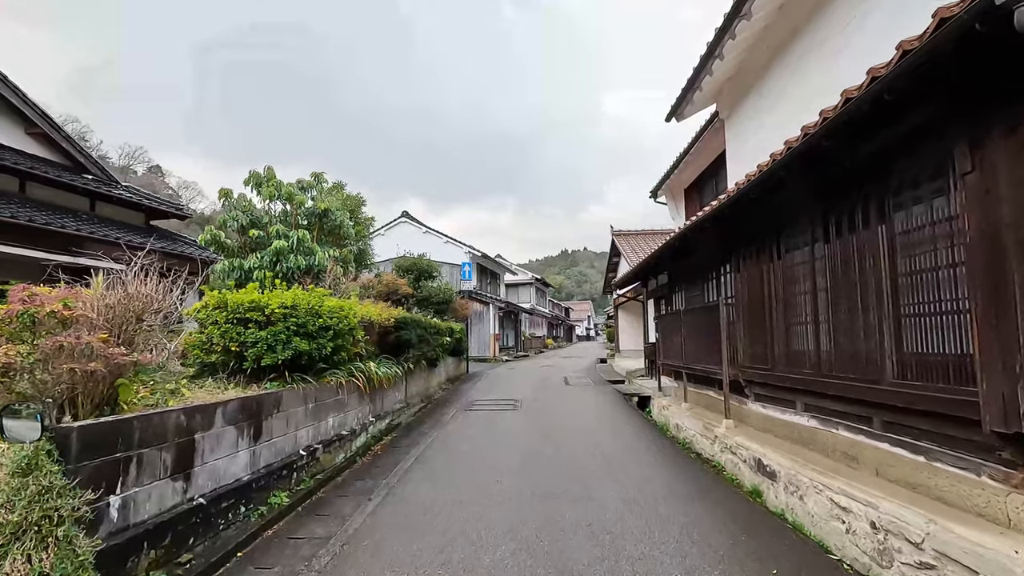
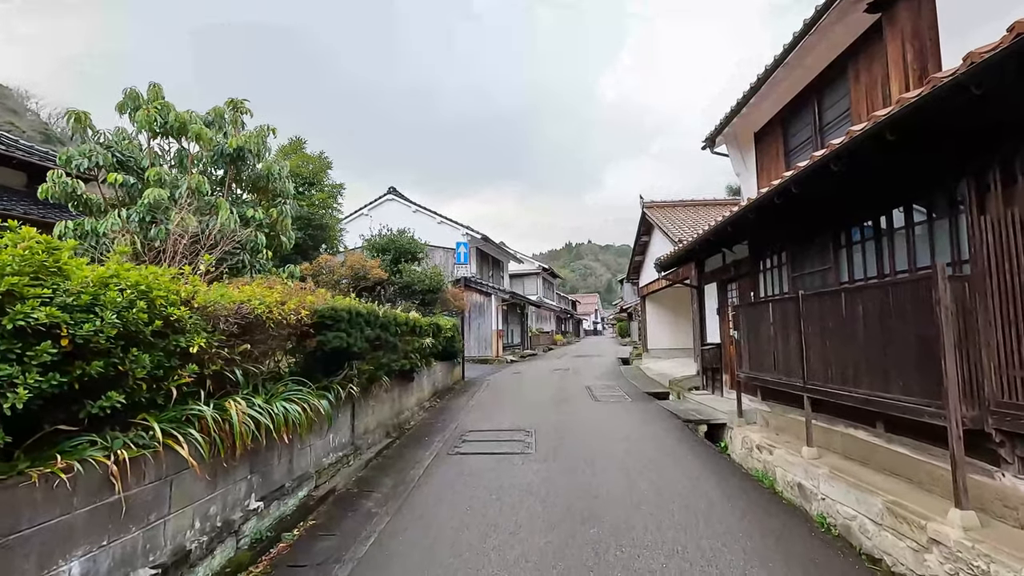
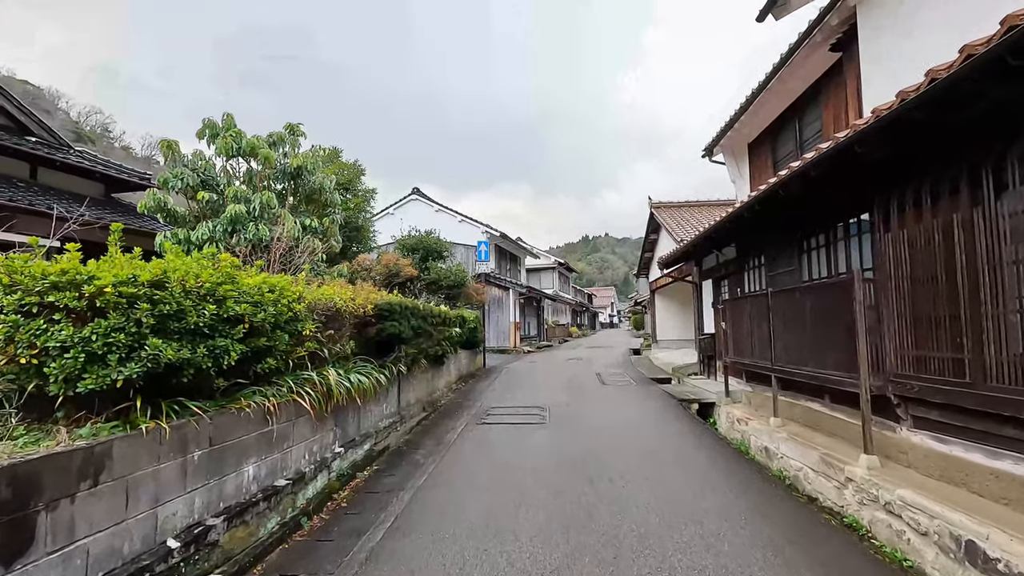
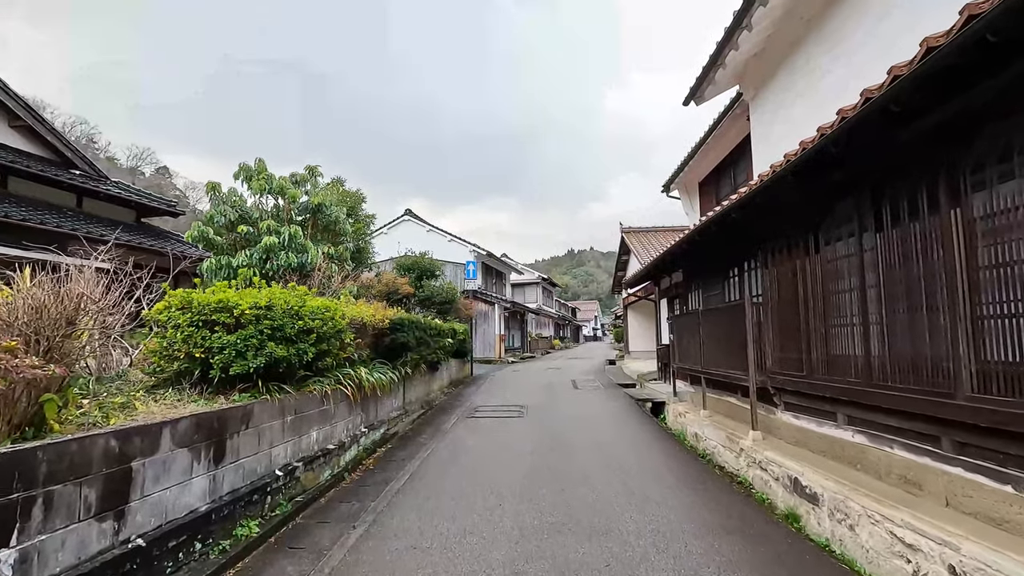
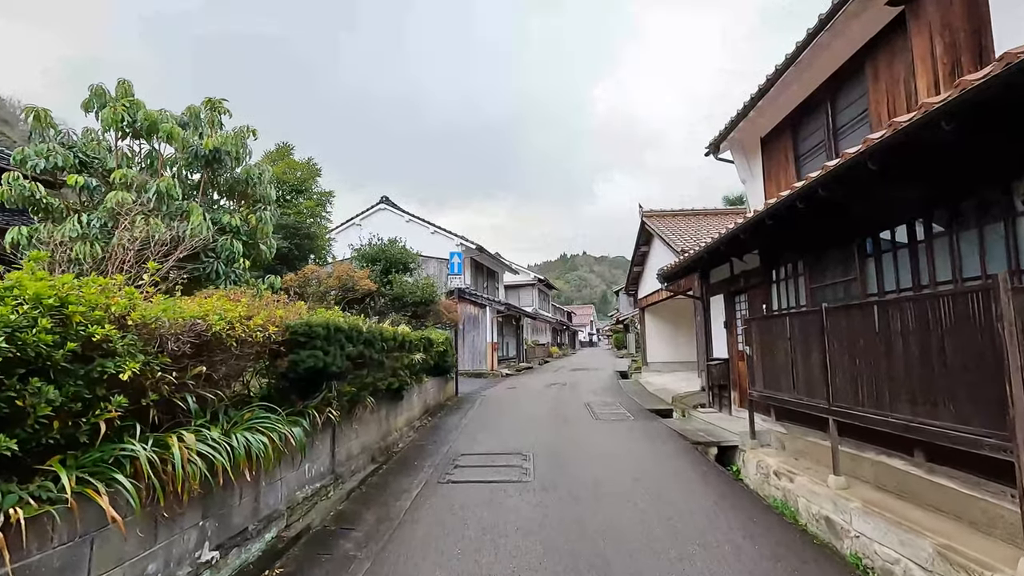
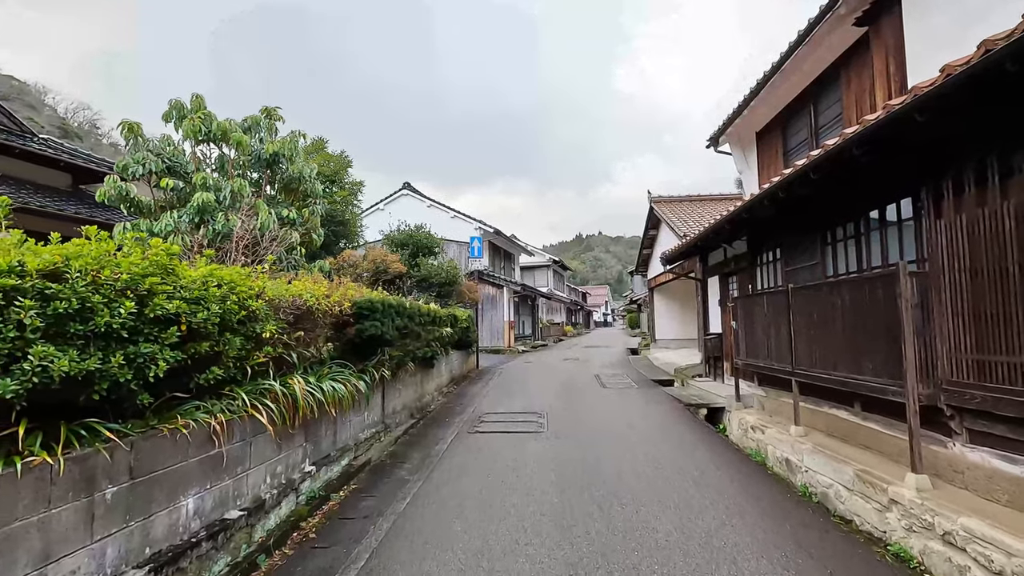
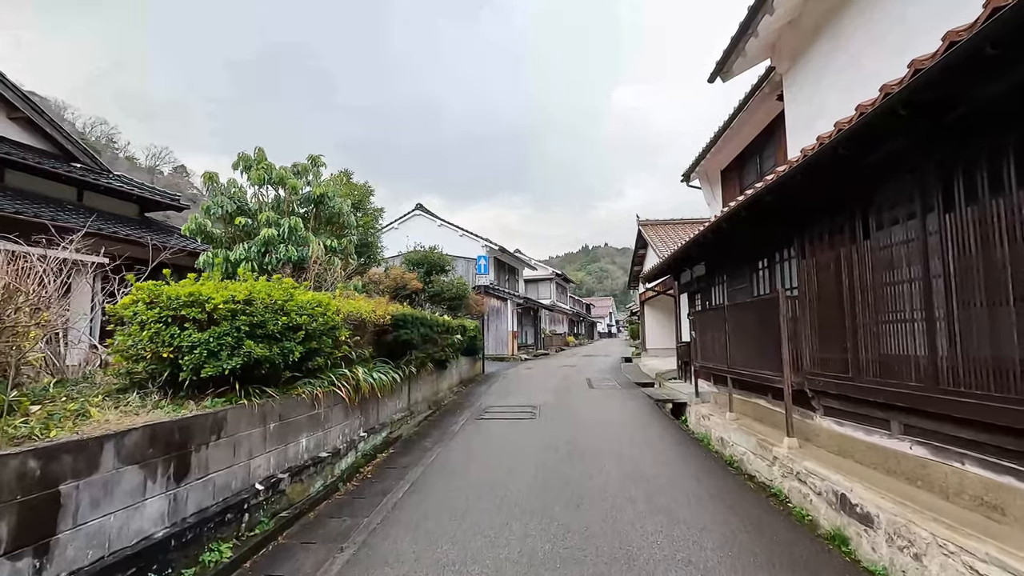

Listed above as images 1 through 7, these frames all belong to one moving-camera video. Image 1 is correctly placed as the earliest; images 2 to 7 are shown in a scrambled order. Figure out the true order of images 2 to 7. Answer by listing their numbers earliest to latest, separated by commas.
4, 7, 3, 6, 2, 5
